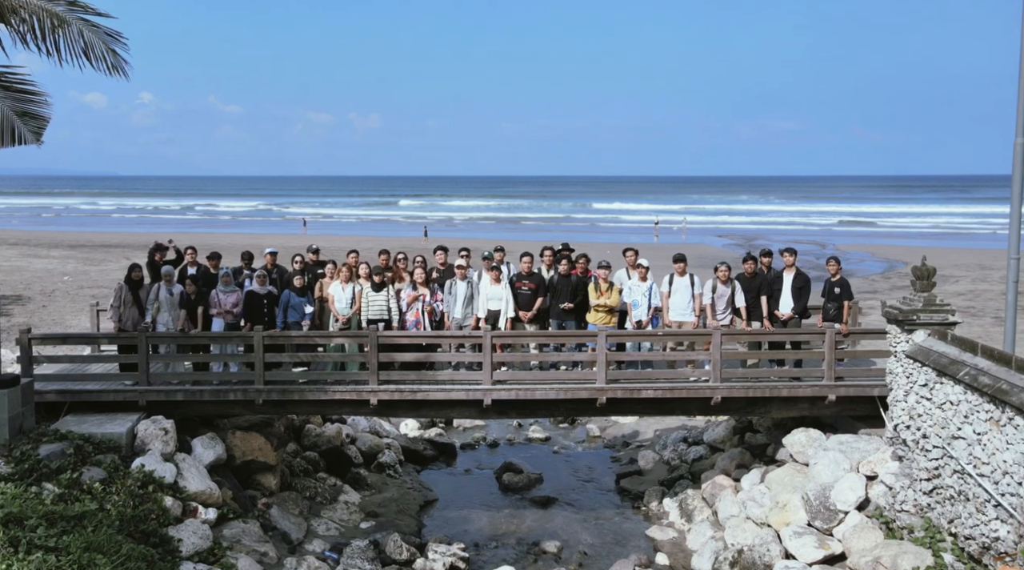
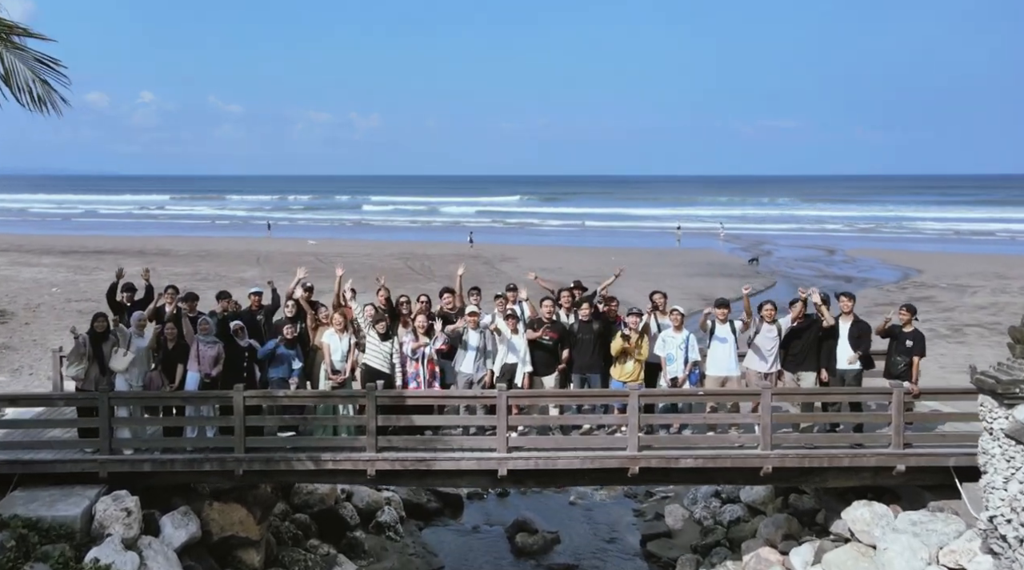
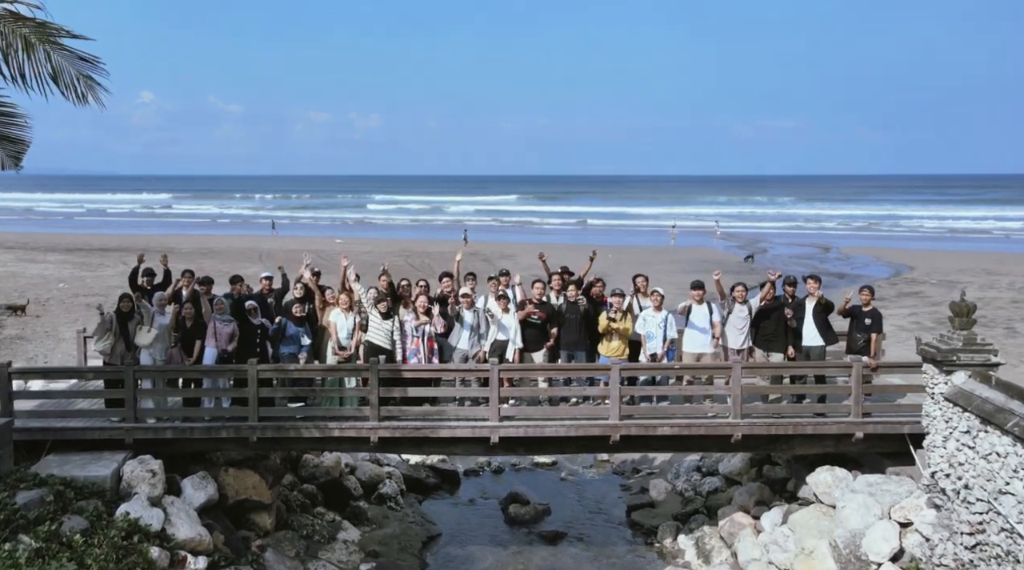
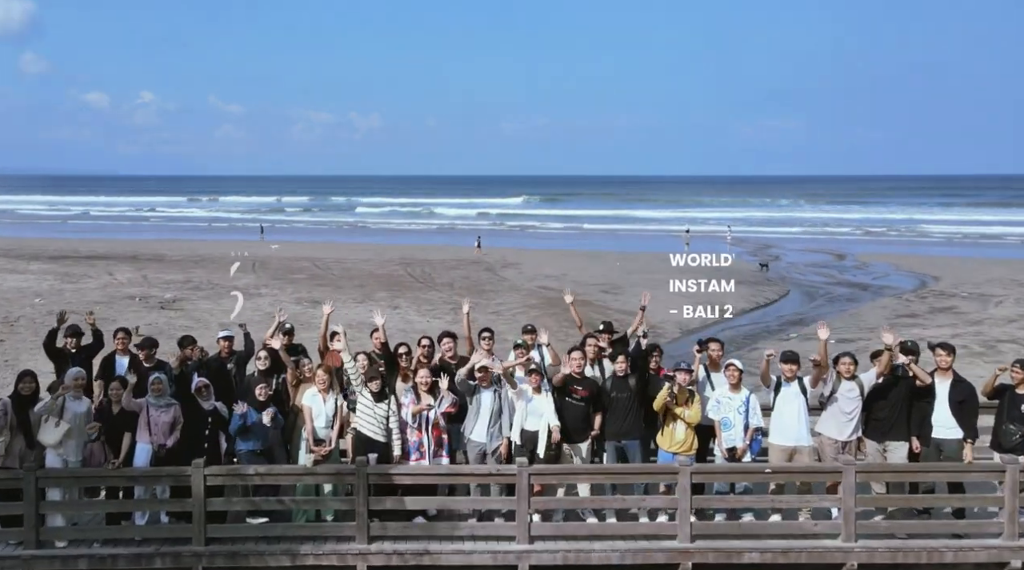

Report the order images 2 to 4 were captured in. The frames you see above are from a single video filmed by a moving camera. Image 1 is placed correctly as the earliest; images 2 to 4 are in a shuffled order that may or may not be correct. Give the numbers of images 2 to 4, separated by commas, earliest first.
3, 2, 4
